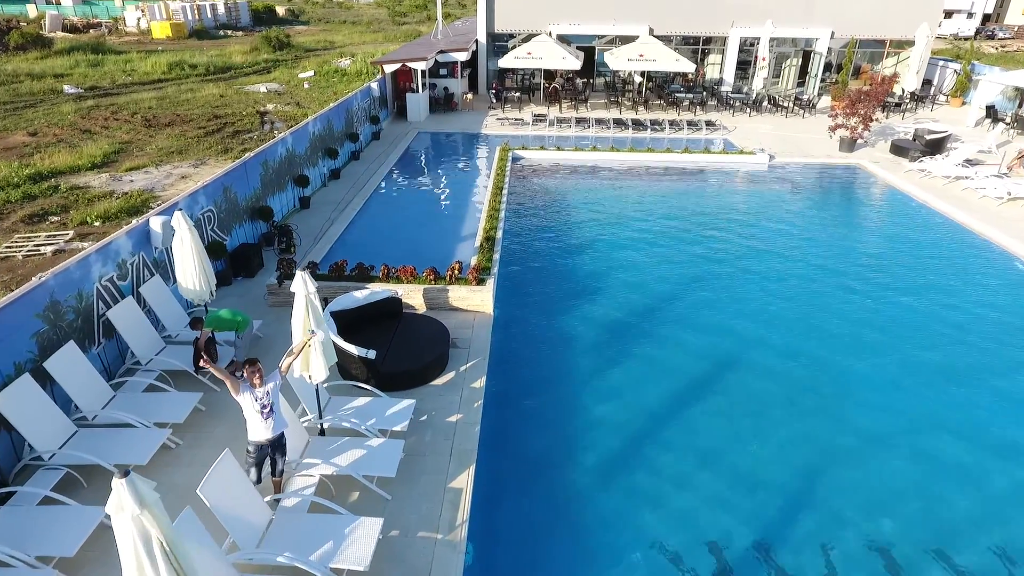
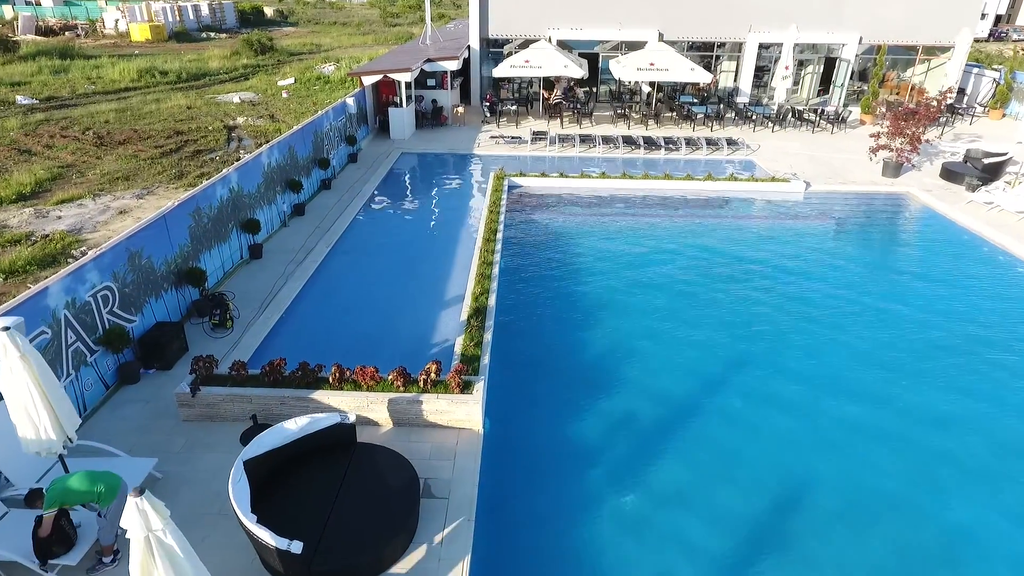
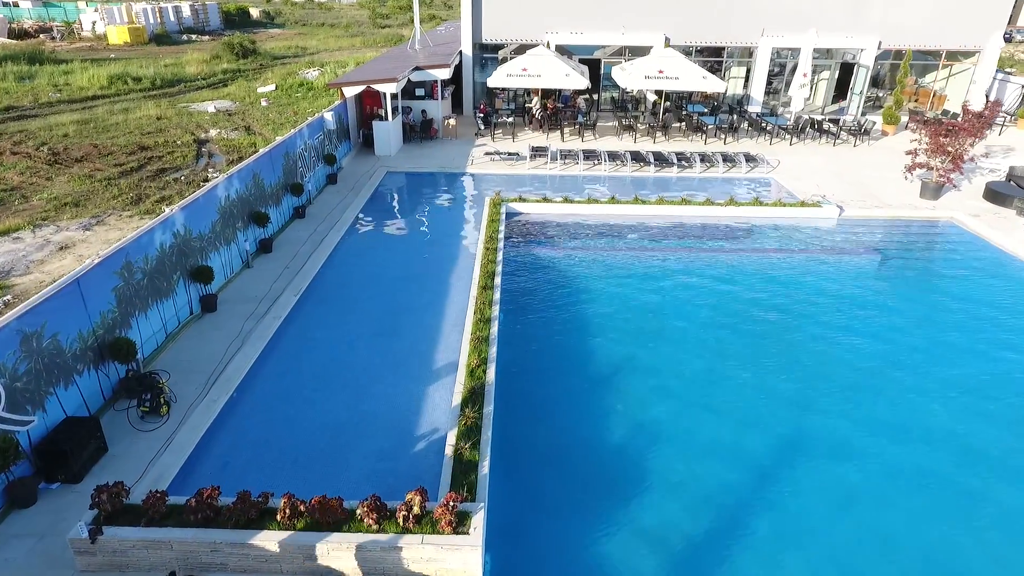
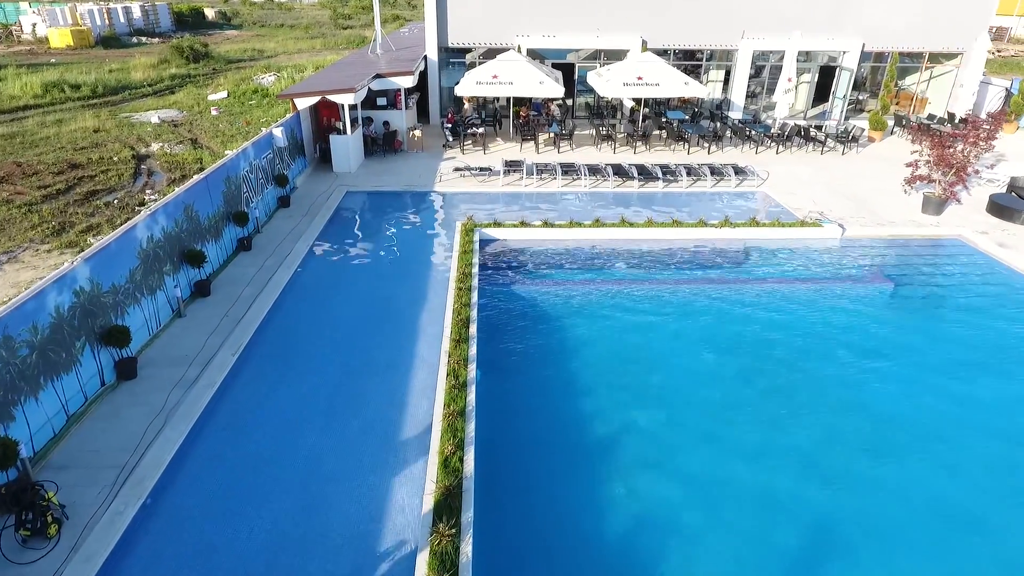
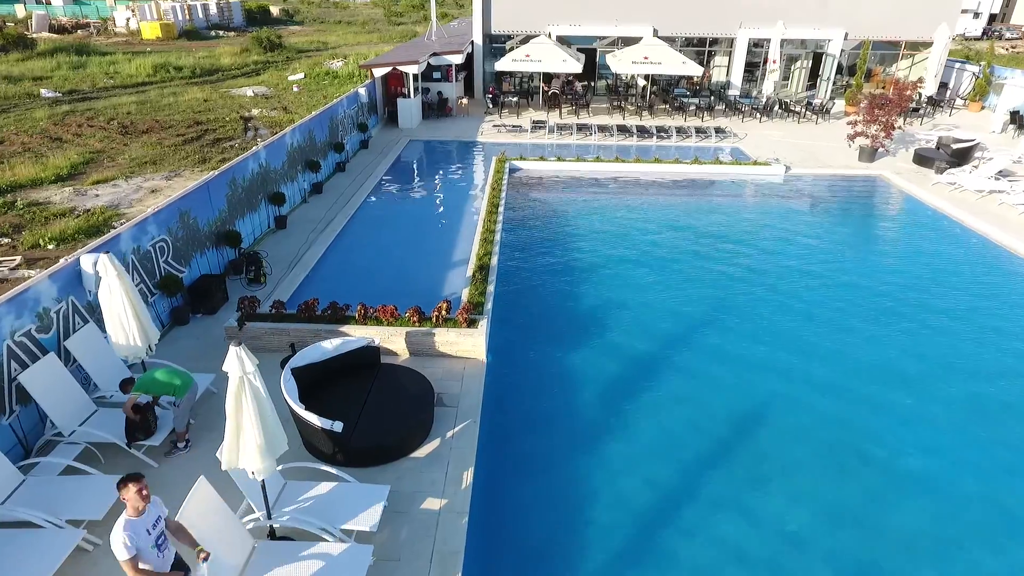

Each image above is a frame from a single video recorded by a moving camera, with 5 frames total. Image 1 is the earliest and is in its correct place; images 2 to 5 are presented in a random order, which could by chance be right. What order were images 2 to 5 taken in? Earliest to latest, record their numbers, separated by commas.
5, 2, 3, 4
